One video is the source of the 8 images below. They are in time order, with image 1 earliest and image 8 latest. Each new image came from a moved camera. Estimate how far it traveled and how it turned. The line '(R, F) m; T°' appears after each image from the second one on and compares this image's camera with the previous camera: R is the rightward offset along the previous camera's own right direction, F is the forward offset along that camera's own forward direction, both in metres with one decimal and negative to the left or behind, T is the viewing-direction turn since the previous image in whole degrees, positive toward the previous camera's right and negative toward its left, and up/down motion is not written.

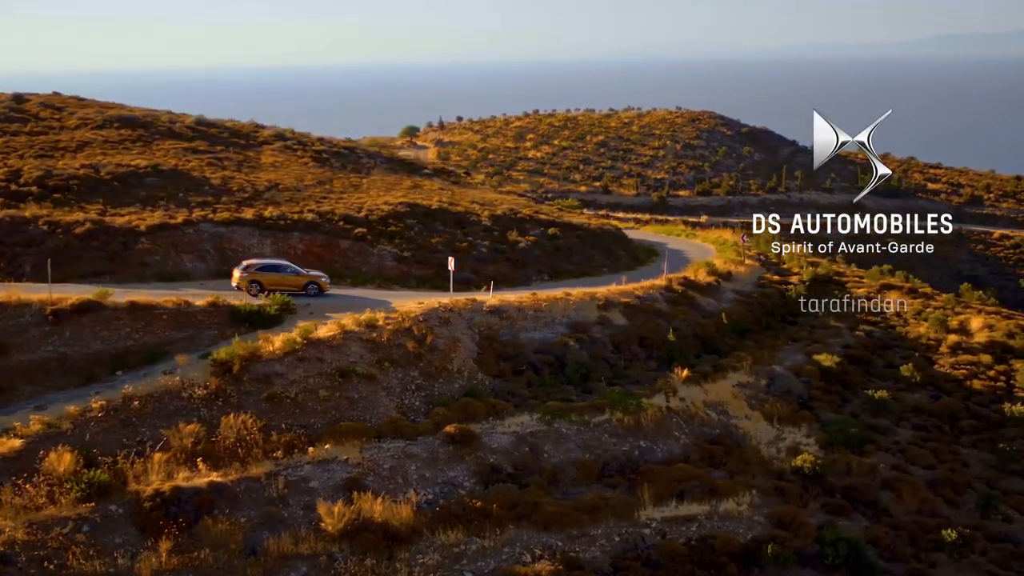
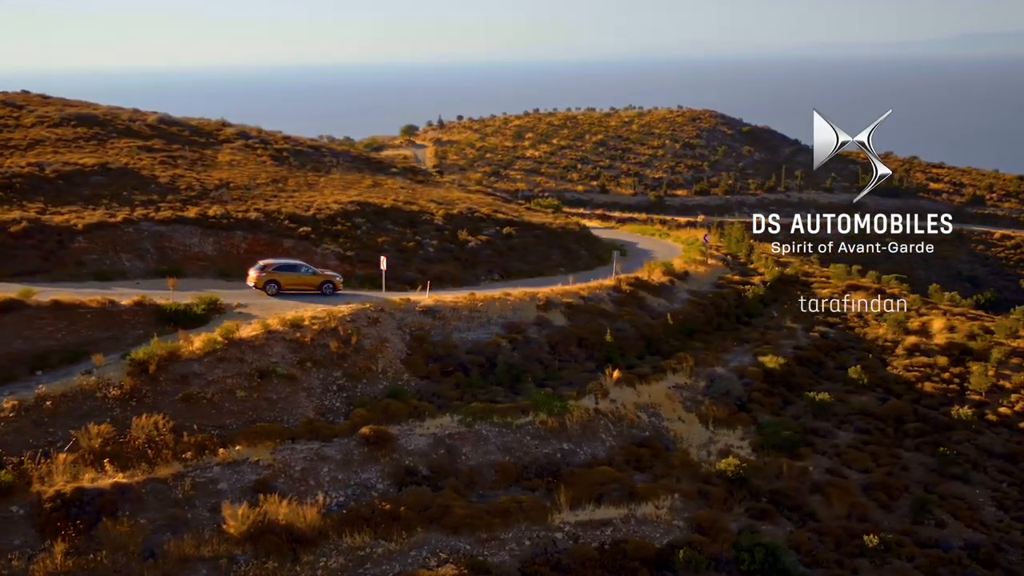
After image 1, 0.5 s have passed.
(+1.4, +0.2) m; -1°
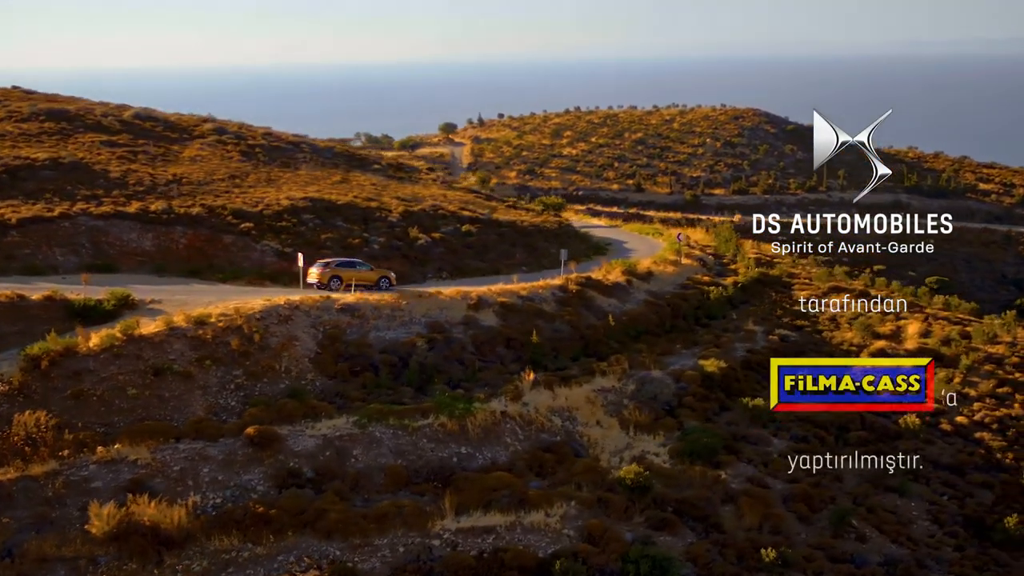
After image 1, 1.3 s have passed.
(+2.4, +0.6) m; -3°
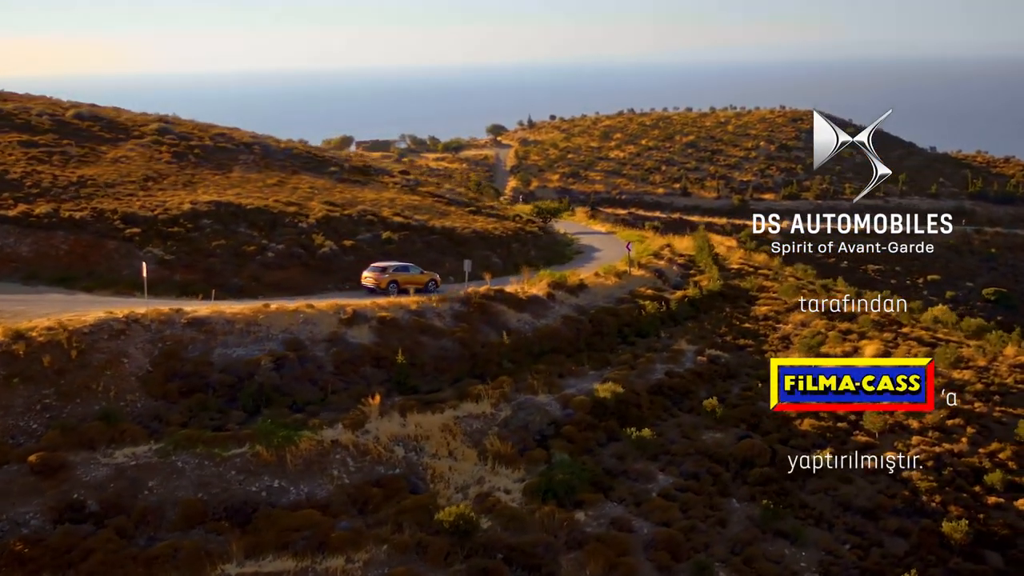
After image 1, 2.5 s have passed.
(+3.5, +1.9) m; -4°
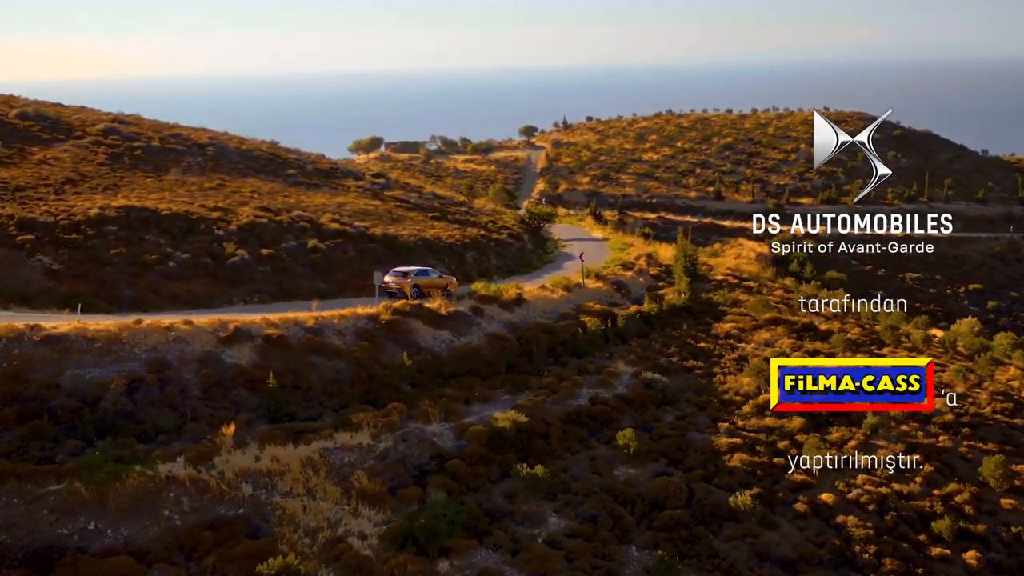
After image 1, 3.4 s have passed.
(+2.6, +1.9) m; -3°
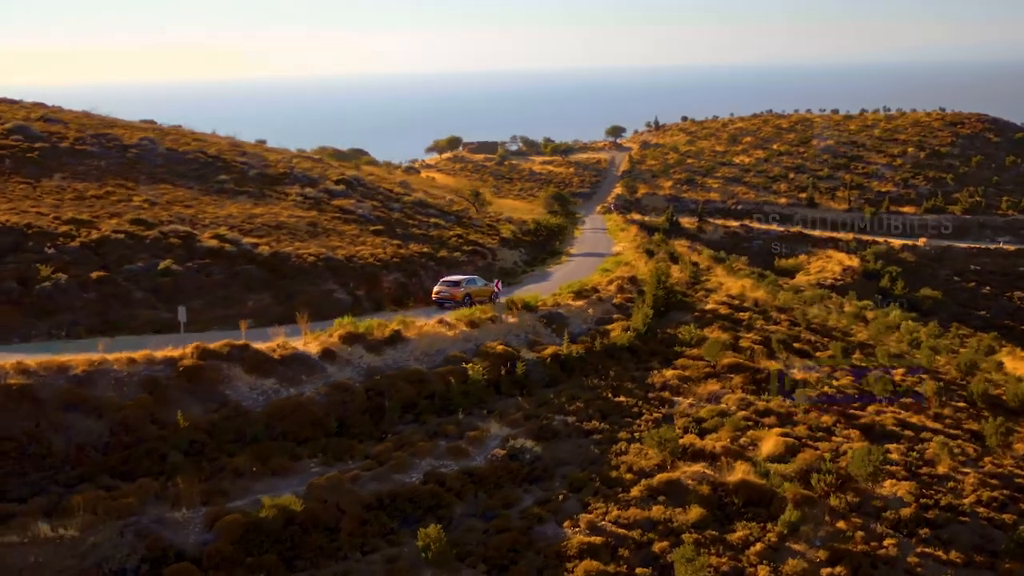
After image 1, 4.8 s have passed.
(+4.2, +4.4) m; -7°
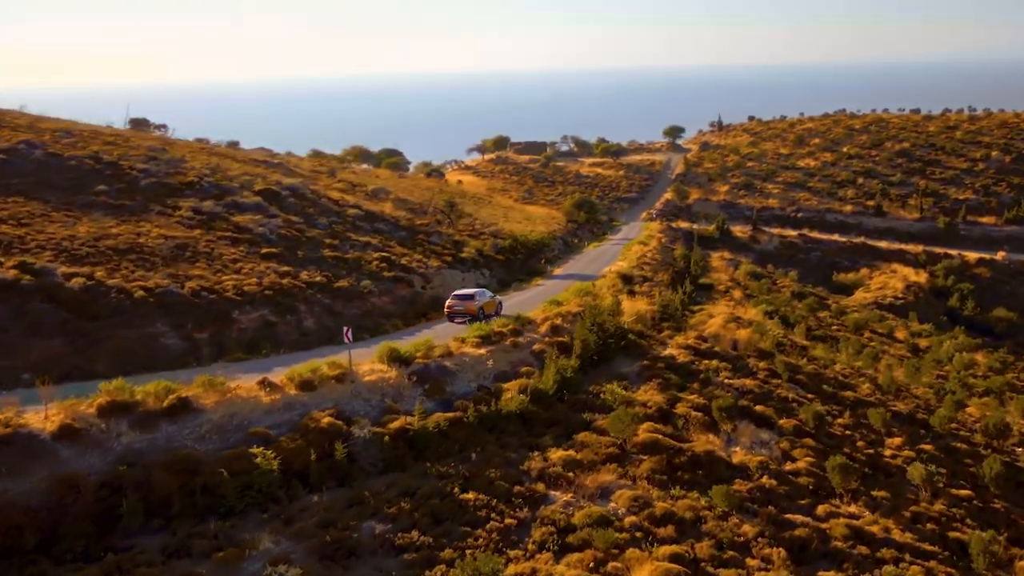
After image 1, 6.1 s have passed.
(+3.4, +4.8) m; -5°
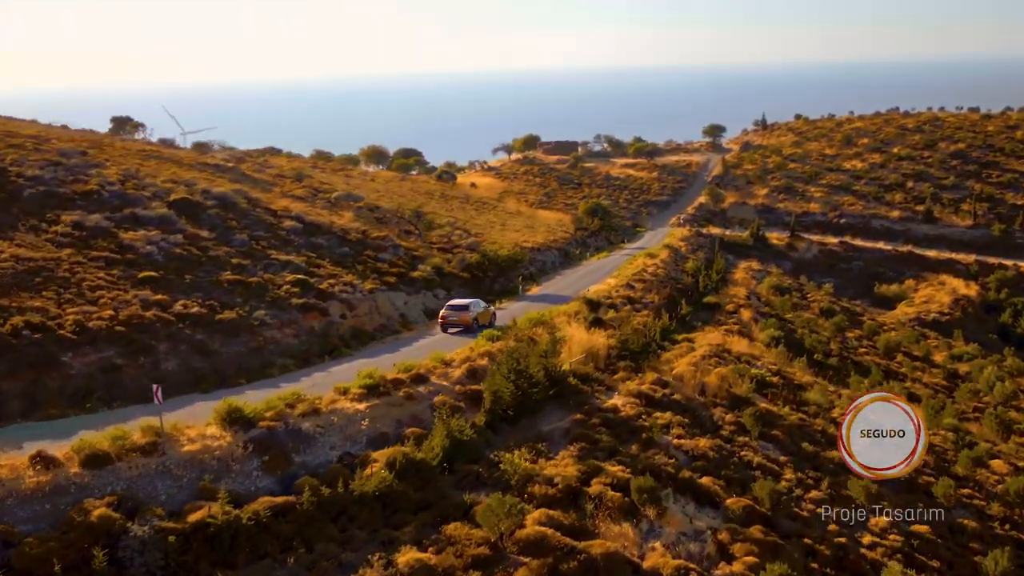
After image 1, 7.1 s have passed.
(+2.3, +3.7) m; -3°
